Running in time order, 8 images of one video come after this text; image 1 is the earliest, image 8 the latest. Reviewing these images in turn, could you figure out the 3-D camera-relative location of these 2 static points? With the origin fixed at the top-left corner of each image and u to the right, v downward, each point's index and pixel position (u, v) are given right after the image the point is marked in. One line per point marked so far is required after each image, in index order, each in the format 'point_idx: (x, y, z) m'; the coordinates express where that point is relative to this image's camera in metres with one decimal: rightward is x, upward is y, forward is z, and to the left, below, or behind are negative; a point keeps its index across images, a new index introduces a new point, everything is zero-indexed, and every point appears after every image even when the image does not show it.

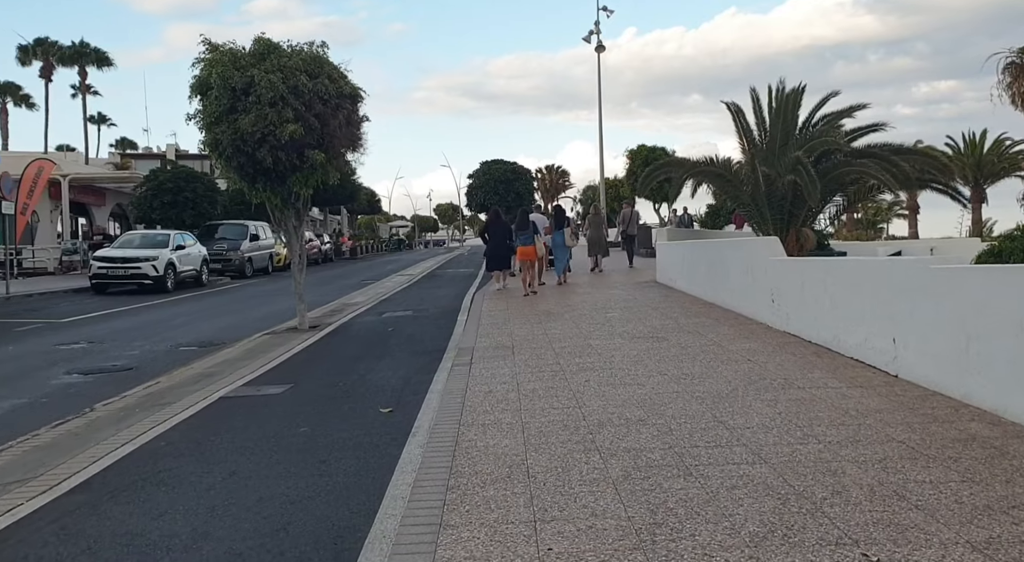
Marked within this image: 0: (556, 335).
0: (+0.6, -0.8, +9.7) m
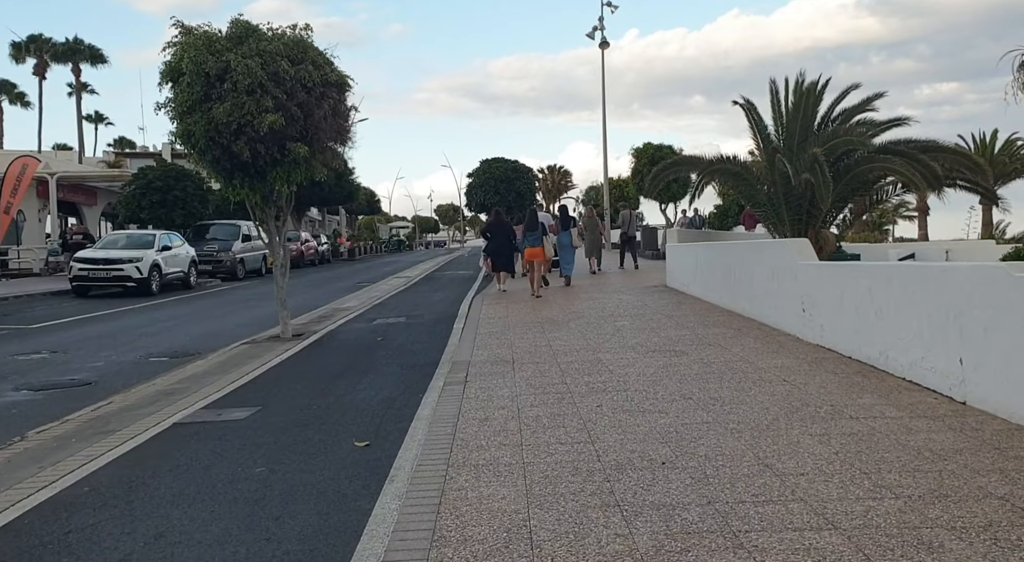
0: (+0.6, -0.8, +8.7) m
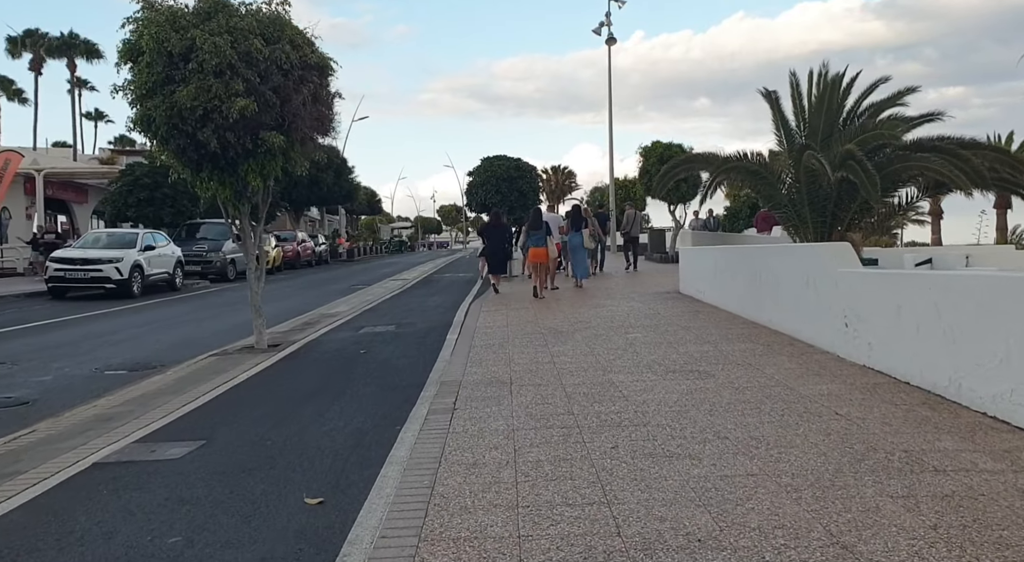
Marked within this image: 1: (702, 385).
0: (+0.6, -0.9, +7.6) m
1: (+1.8, -1.0, +6.4) m
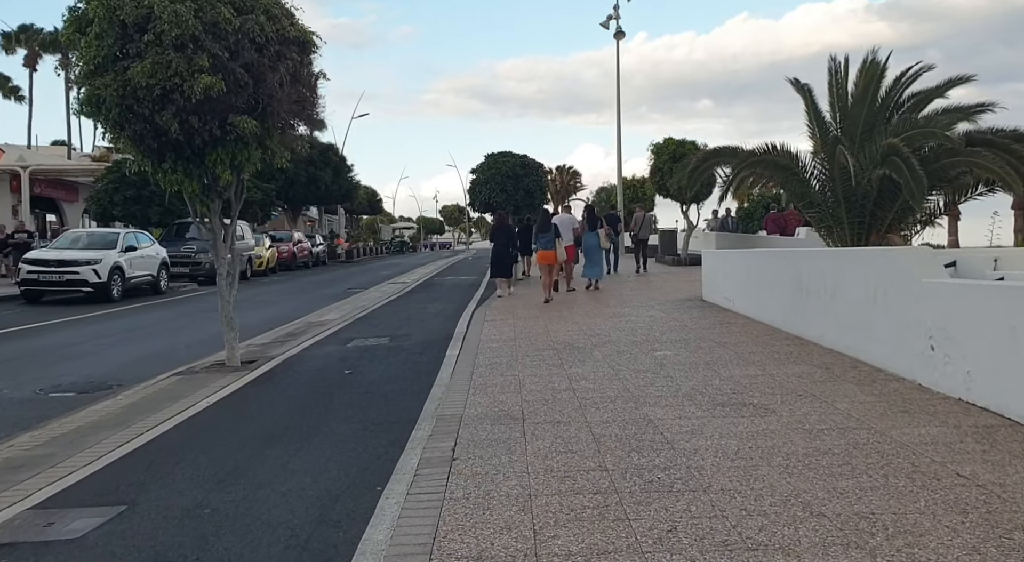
0: (+0.7, -1.0, +6.3) m
1: (+1.9, -1.1, +5.1) m
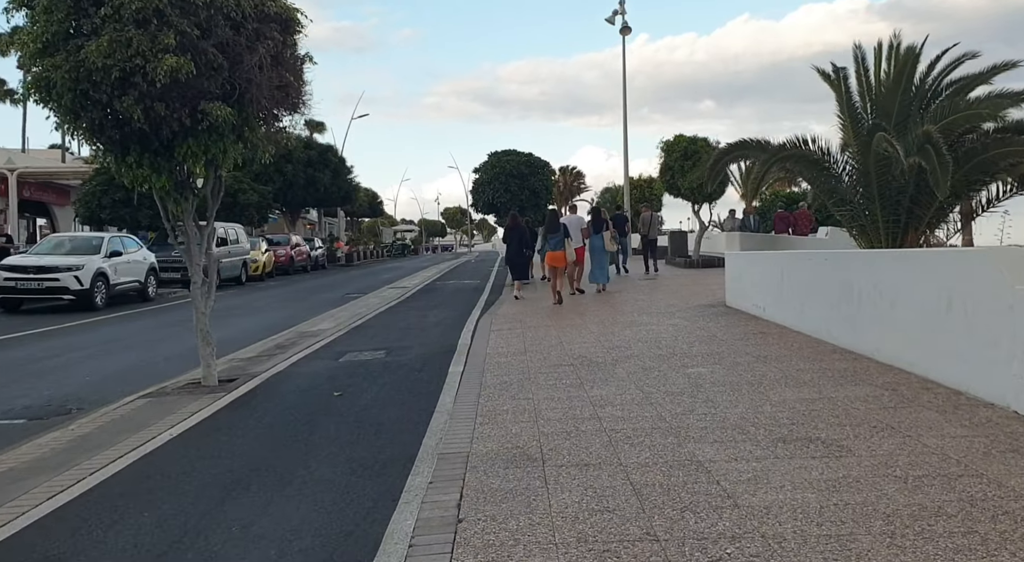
0: (+0.8, -1.1, +5.3) m
1: (+2.0, -1.2, +4.1) m
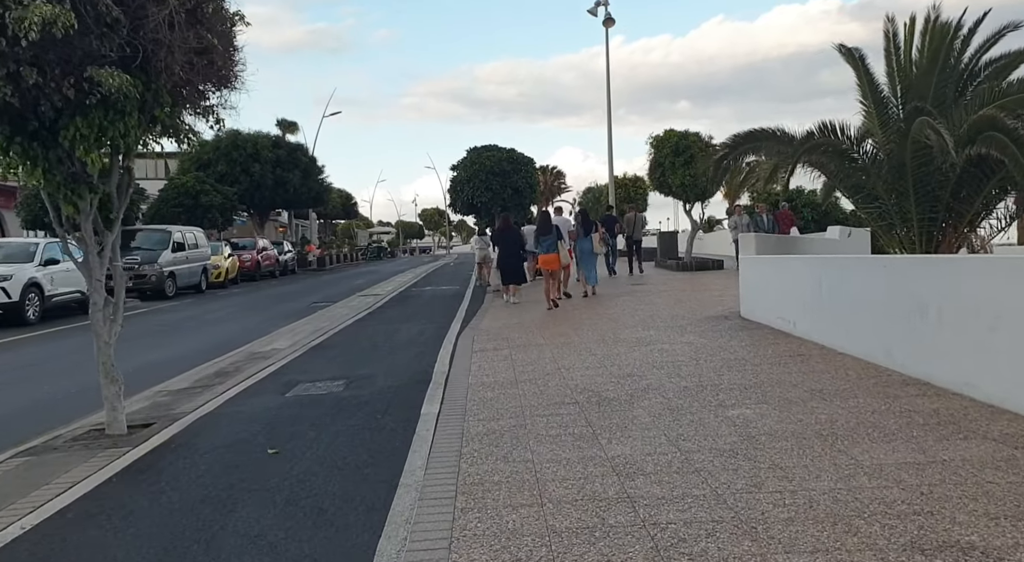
0: (+0.8, -1.3, +3.7) m
1: (+2.0, -1.3, +2.5) m
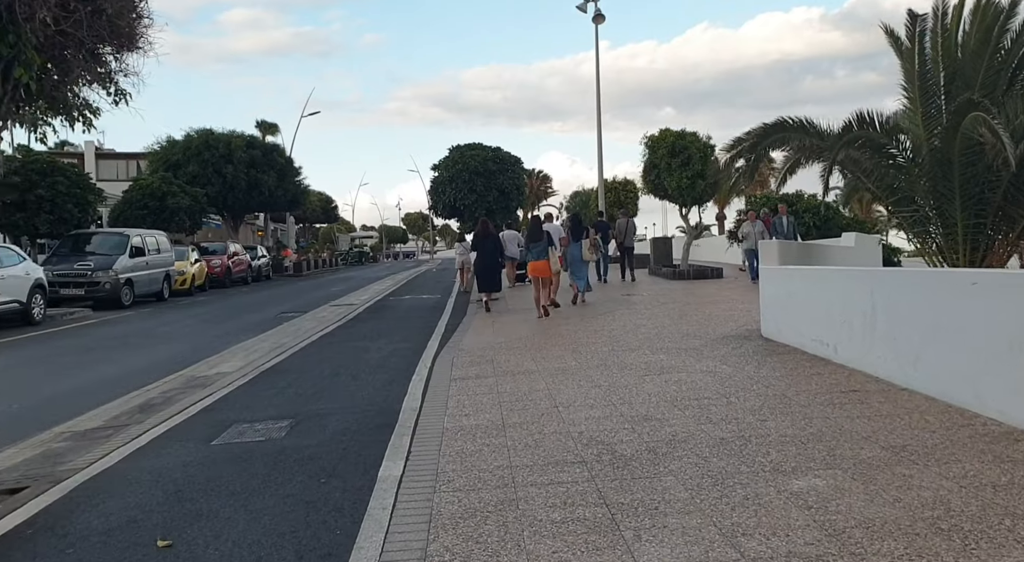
0: (+0.8, -1.4, +2.2) m
1: (+2.0, -1.4, +1.1) m
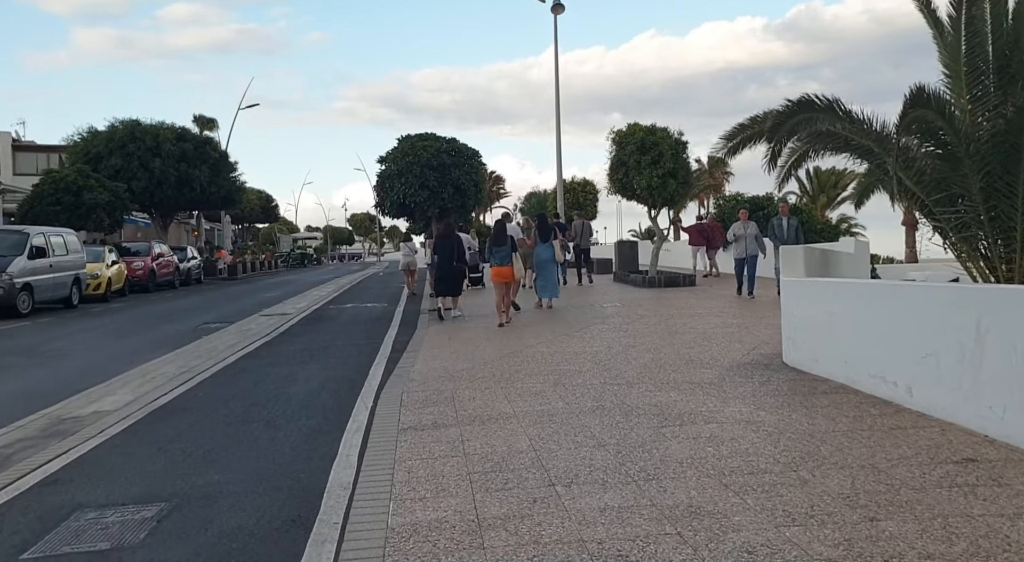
0: (+0.9, -1.5, +0.3) m
1: (+2.3, -1.5, -0.7) m
